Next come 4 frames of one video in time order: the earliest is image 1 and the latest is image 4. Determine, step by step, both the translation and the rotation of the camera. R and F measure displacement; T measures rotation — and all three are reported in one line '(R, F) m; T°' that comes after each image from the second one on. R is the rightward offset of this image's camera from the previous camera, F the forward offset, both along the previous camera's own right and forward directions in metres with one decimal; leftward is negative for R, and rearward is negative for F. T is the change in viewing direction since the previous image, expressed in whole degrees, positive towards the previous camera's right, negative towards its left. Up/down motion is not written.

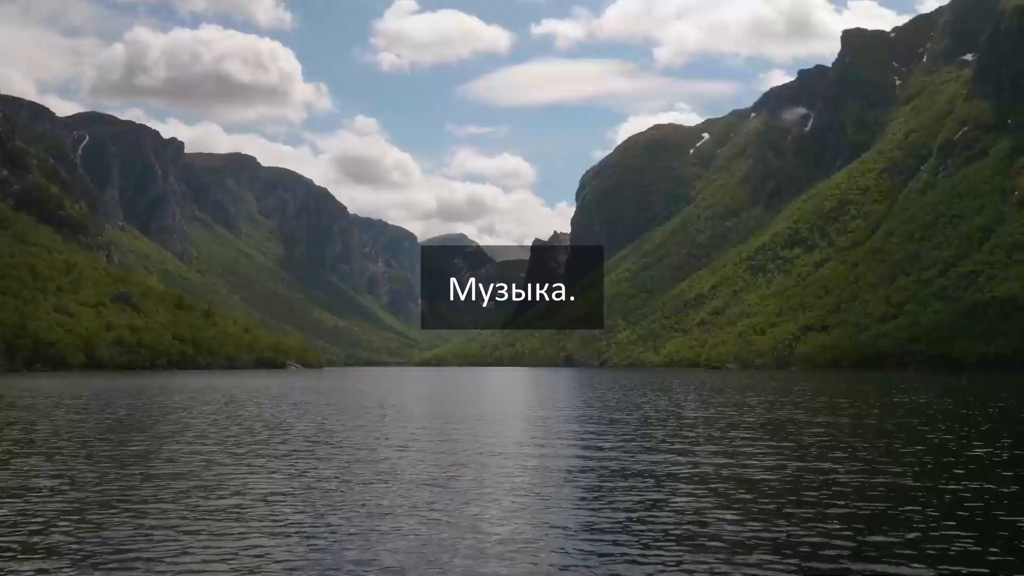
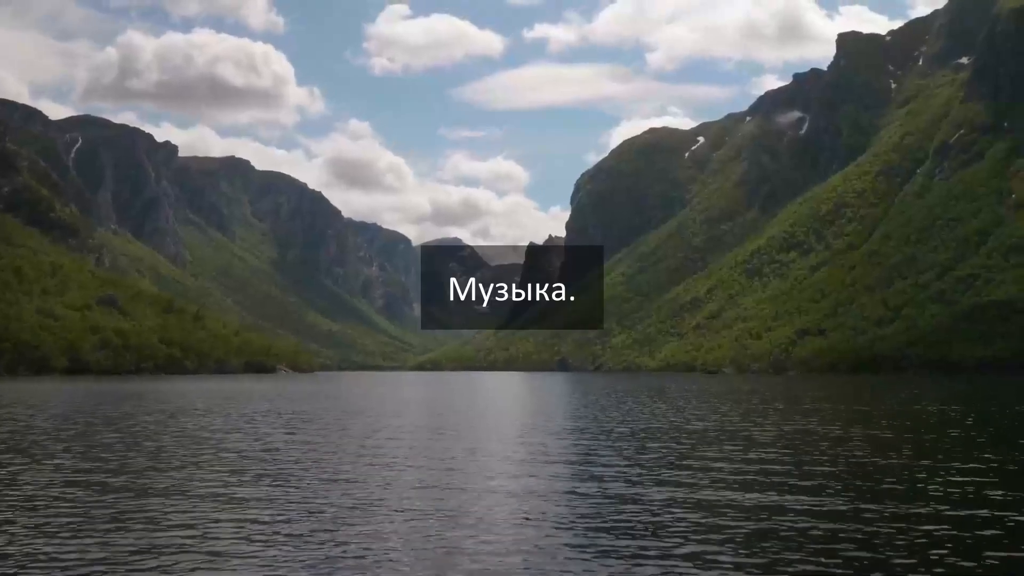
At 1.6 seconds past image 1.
(-0.2, +1.9) m; 0°
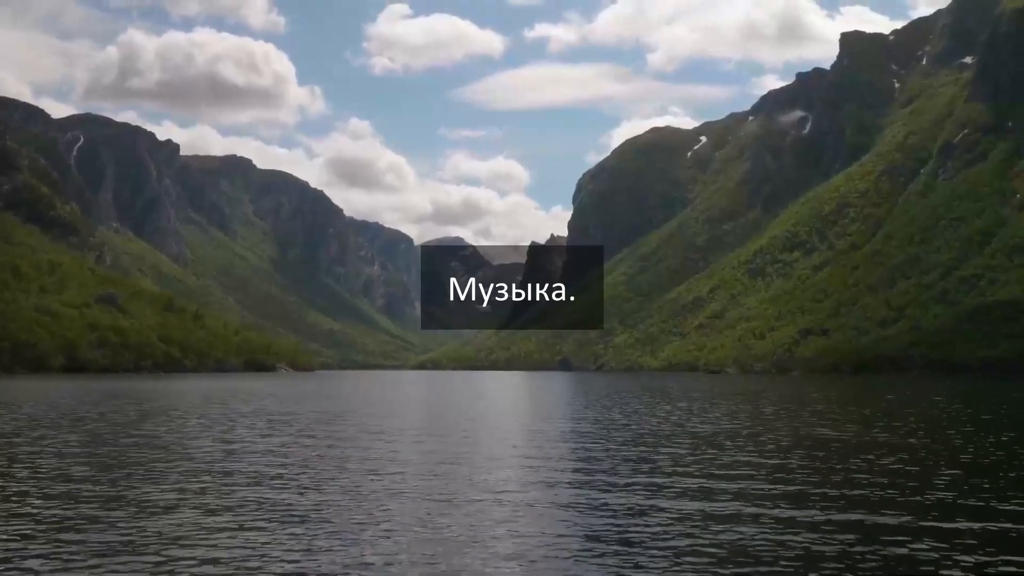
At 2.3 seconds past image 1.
(-0.4, +1.3) m; 0°
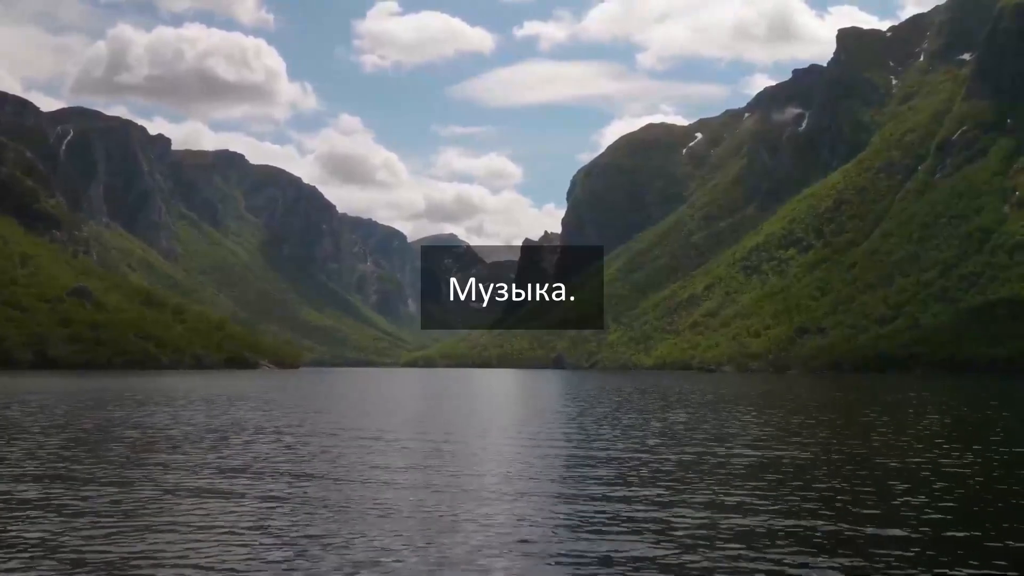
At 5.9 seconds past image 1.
(-1.5, +2.9) m; +1°
